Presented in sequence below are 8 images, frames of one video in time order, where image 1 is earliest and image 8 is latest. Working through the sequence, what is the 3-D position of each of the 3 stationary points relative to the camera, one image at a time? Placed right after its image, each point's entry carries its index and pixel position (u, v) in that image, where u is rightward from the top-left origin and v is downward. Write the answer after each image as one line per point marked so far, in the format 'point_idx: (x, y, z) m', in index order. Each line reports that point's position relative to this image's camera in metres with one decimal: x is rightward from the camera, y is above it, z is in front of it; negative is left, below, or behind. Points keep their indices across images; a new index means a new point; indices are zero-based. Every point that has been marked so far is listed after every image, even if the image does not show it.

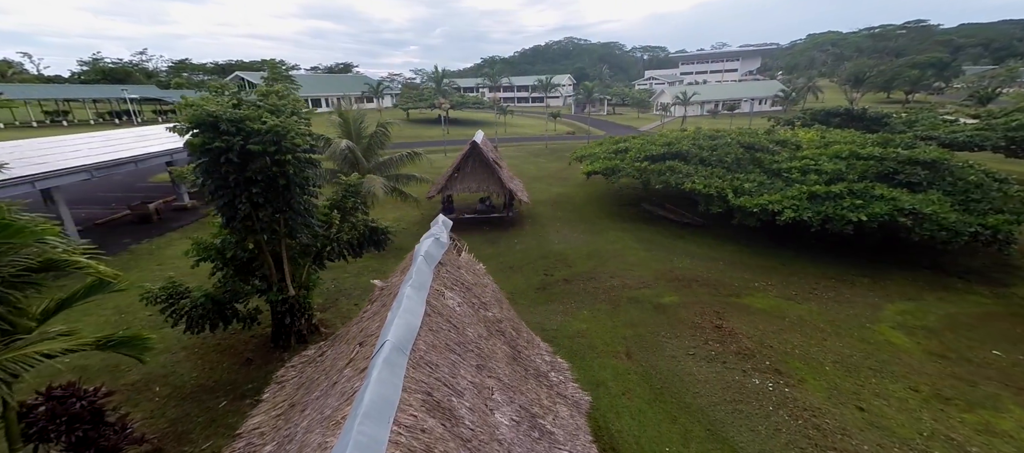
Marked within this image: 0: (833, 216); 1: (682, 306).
0: (+11.1, +0.3, +13.9) m
1: (+4.9, -2.3, +11.7) m
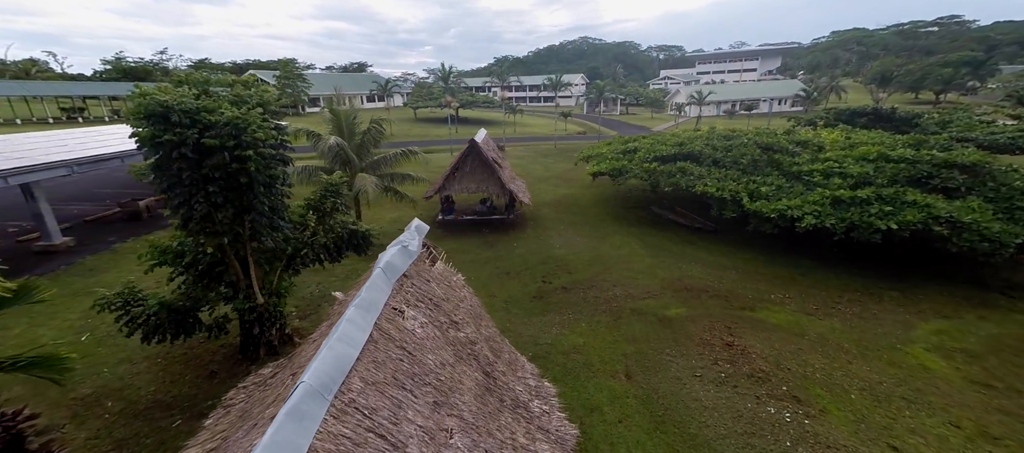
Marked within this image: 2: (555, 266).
0: (+11.0, +0.1, +12.8) m
1: (+4.8, -2.5, +10.8) m
2: (+1.5, -1.4, +14.1) m
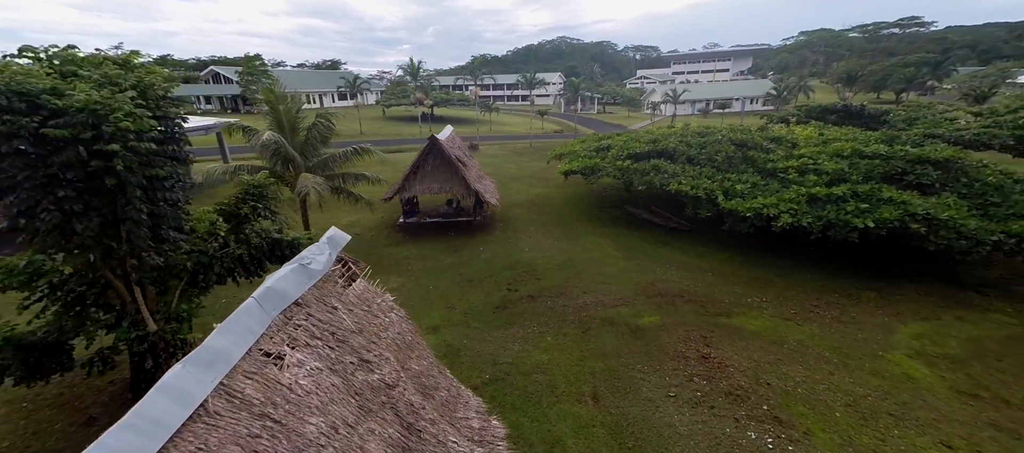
0: (+9.9, +0.1, +12.3) m
1: (+3.8, -2.6, +10.0) m
2: (+0.3, -1.5, +13.1) m
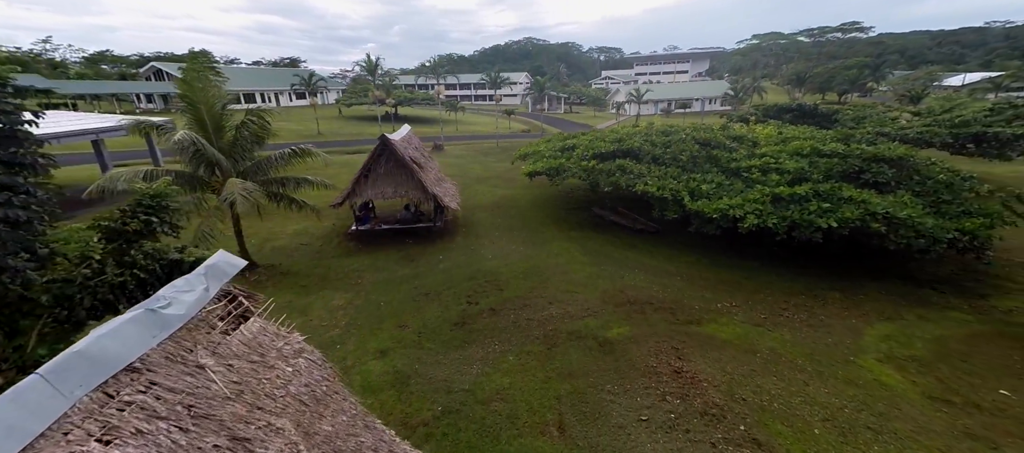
0: (+8.7, +0.1, +12.1) m
1: (+2.8, -2.7, +9.3) m
2: (-0.9, -1.7, +12.2) m
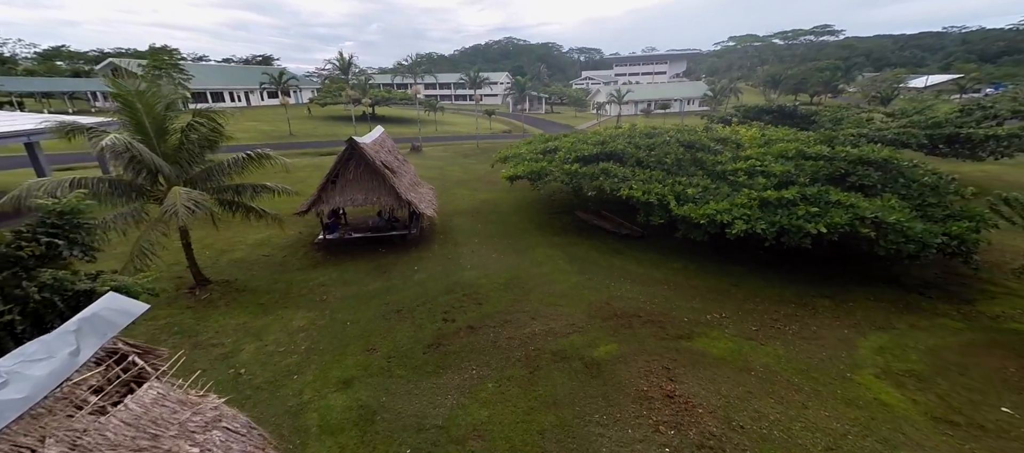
0: (+8.1, -0.1, +11.7) m
1: (+2.4, -2.9, +8.7) m
2: (-1.4, -2.0, +11.4) m
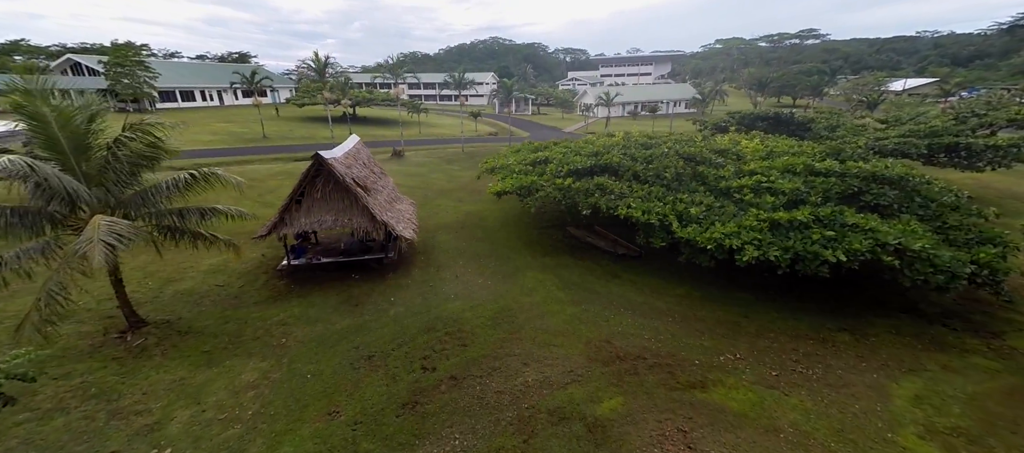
0: (+7.8, -0.7, +10.7) m
1: (+2.2, -3.7, +7.4) m
2: (-1.7, -2.7, +10.0) m
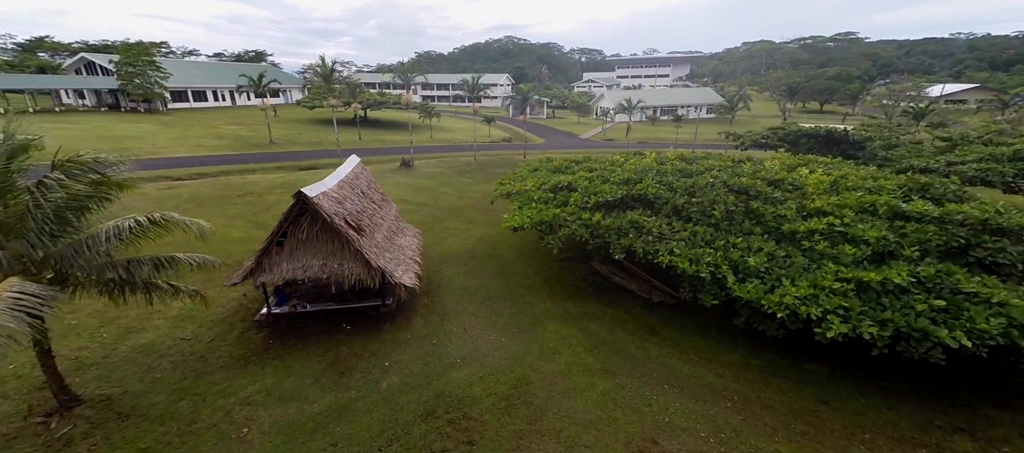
0: (+8.2, -2.2, +8.3) m
1: (+2.5, -5.0, +5.3) m
2: (-1.3, -4.0, +8.0) m
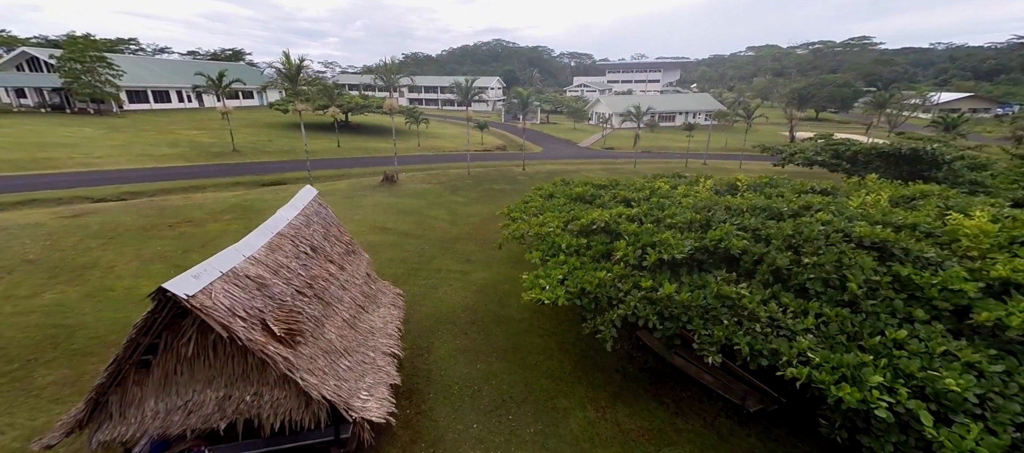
0: (+8.9, -3.7, +4.3) m
1: (+3.2, -6.5, +1.1) m
2: (-0.6, -5.5, +3.6) m
